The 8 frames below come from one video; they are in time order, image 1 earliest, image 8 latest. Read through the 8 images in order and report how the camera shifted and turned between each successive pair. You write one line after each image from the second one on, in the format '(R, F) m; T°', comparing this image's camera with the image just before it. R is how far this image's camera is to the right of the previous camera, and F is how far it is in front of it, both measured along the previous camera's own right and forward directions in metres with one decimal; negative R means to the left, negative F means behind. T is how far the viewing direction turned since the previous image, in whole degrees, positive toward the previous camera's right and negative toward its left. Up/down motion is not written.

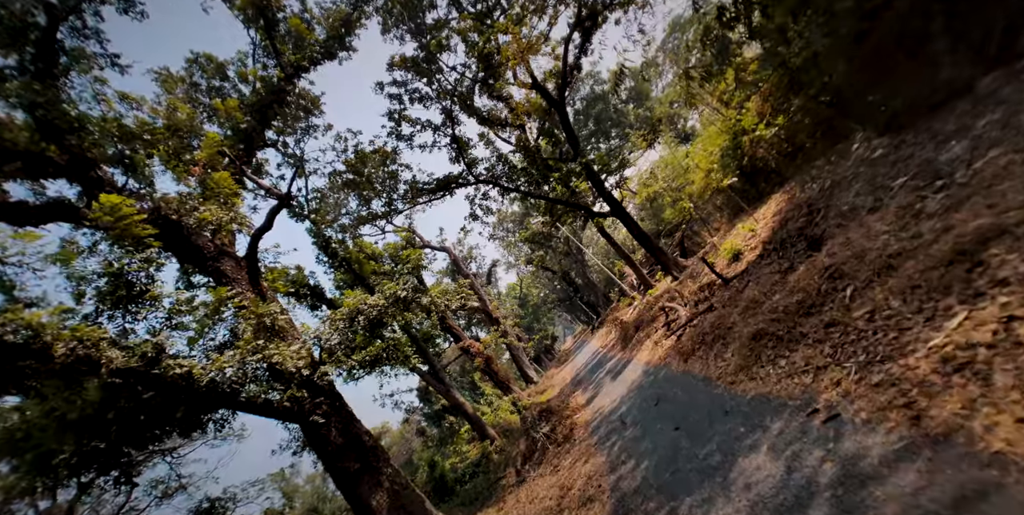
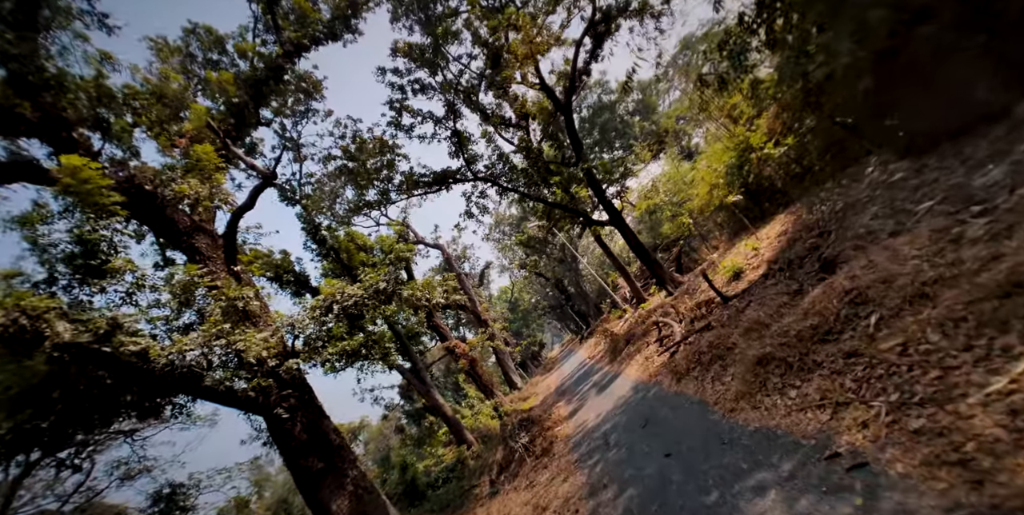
(+0.1, +0.4) m; +1°
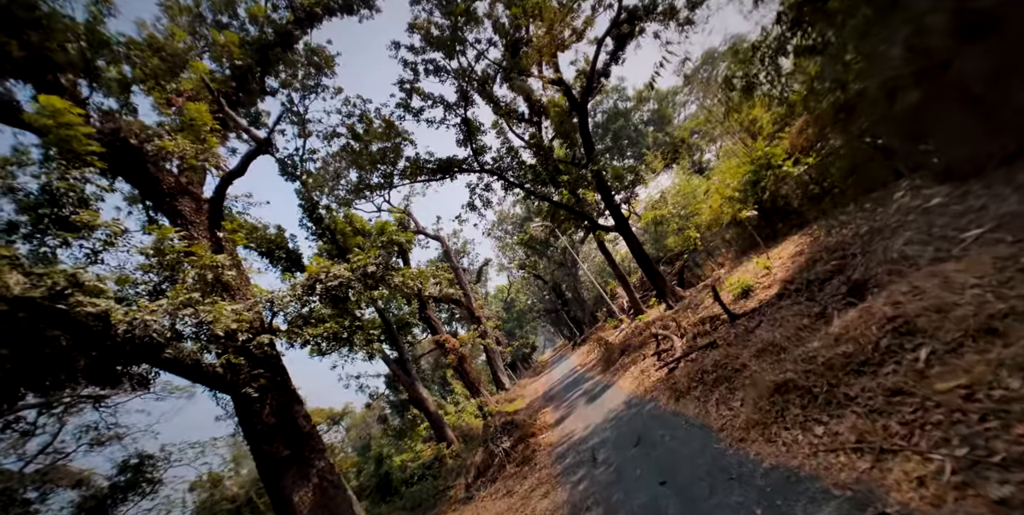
(0.0, +0.4) m; 0°
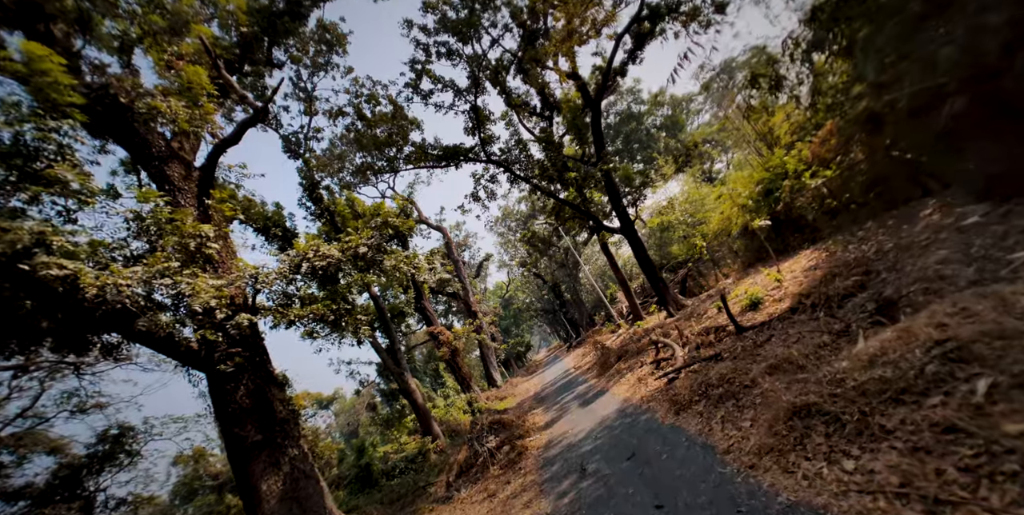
(0.0, +0.4) m; 0°
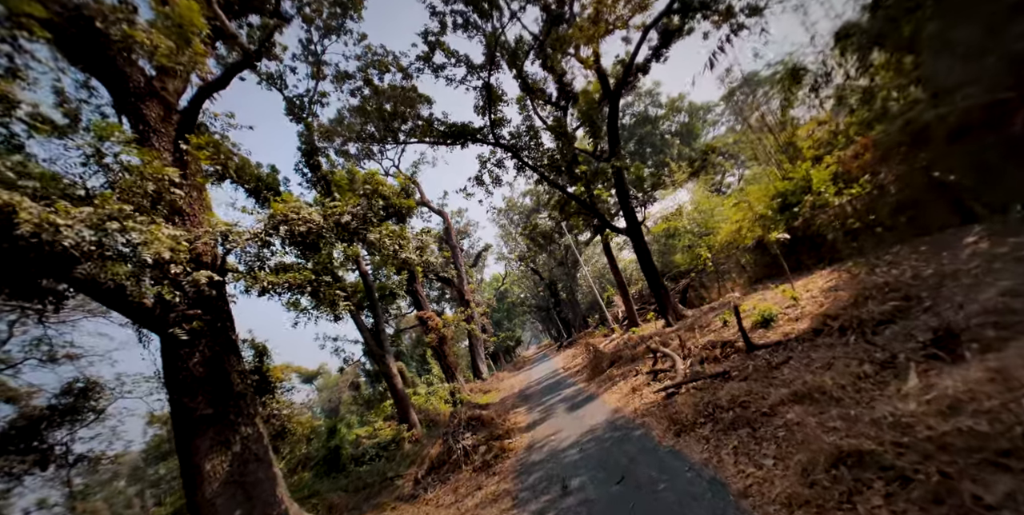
(0.0, +0.6) m; 0°
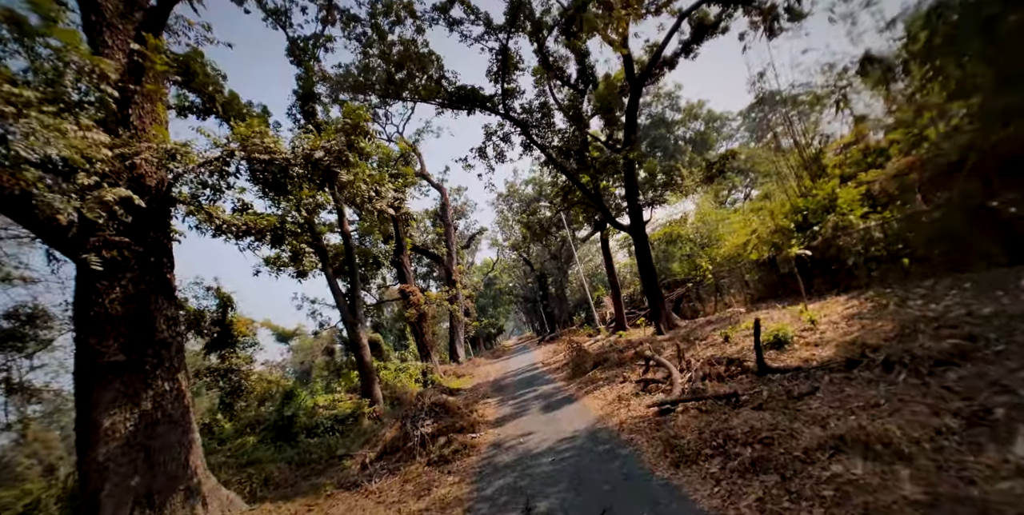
(0.0, +0.8) m; +1°
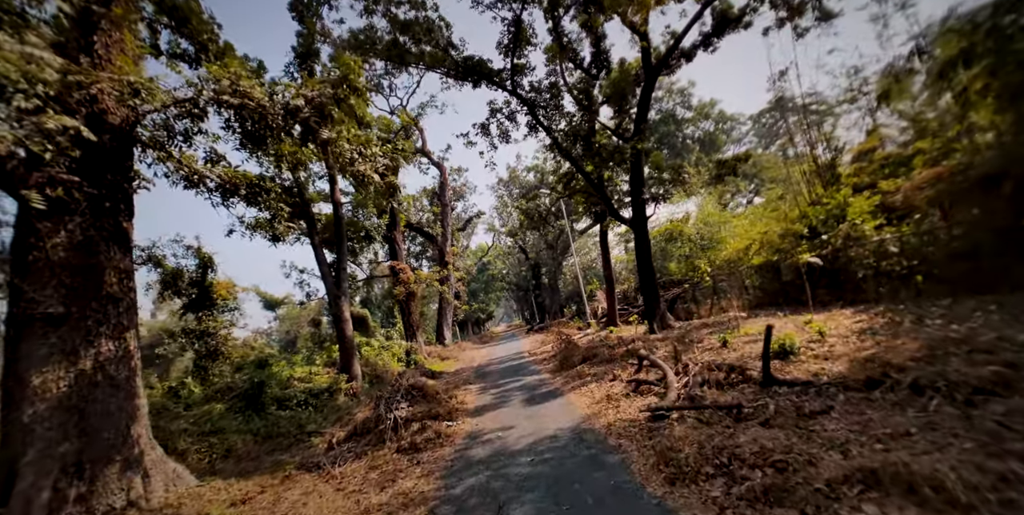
(0.0, +0.5) m; +1°
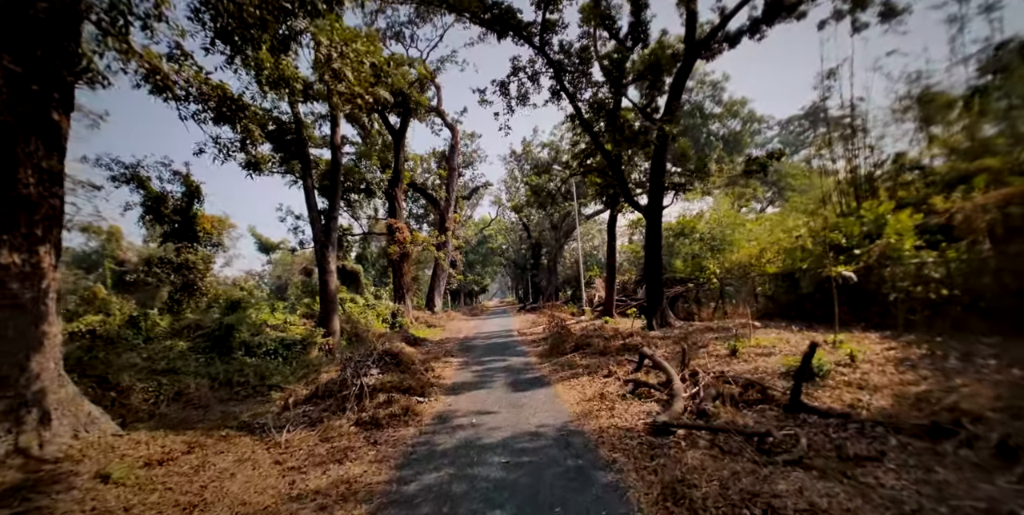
(0.0, +0.8) m; 0°
